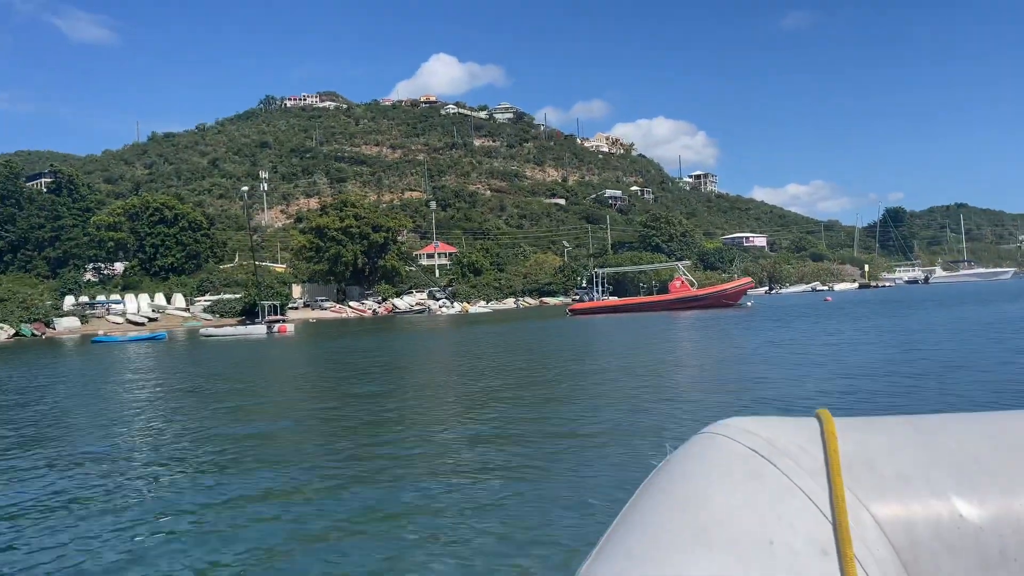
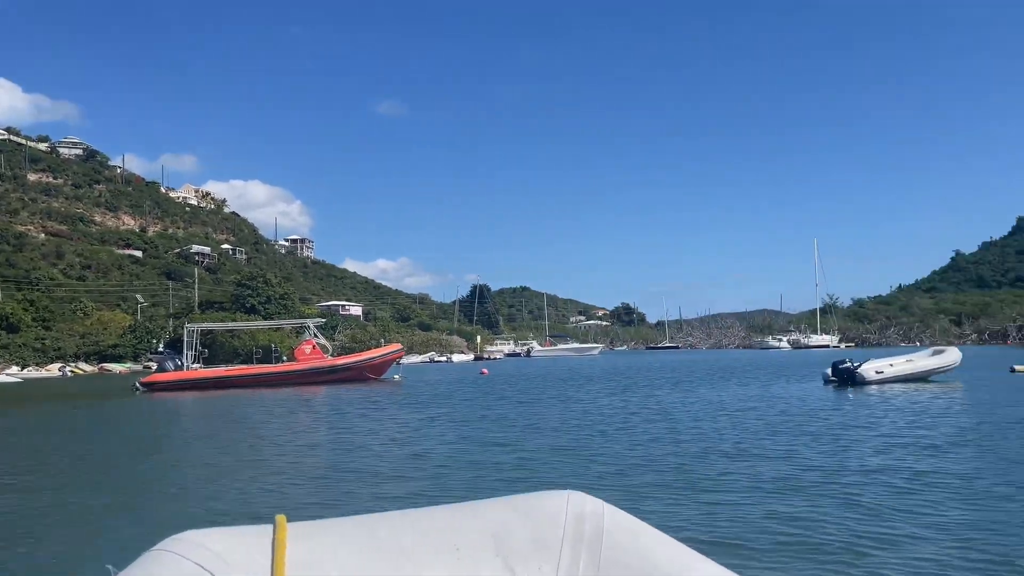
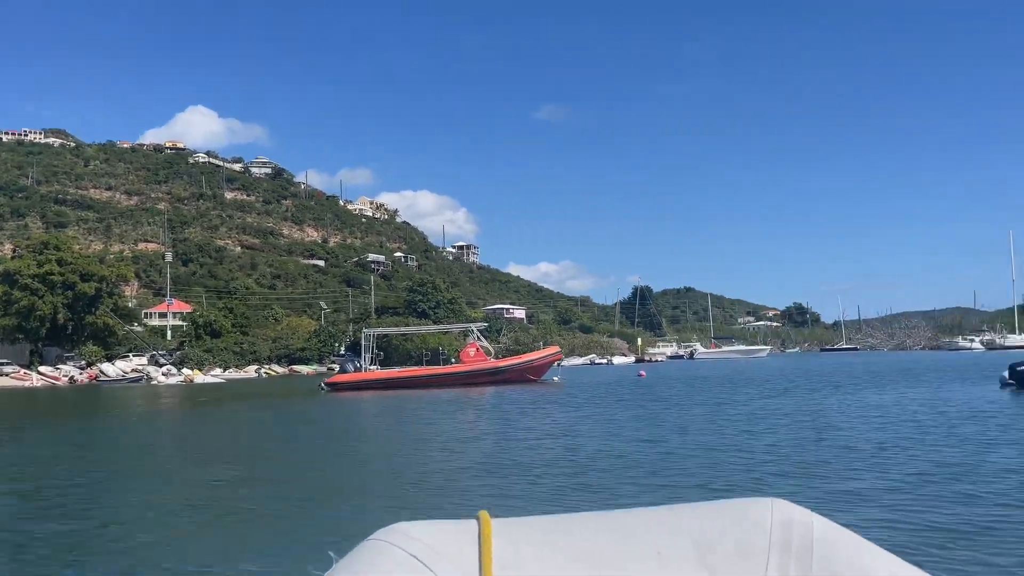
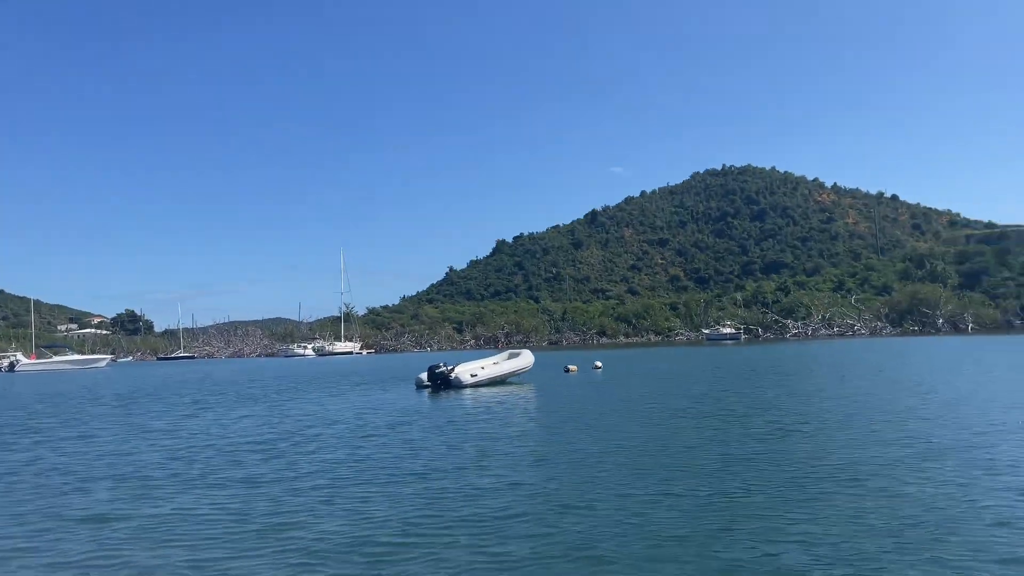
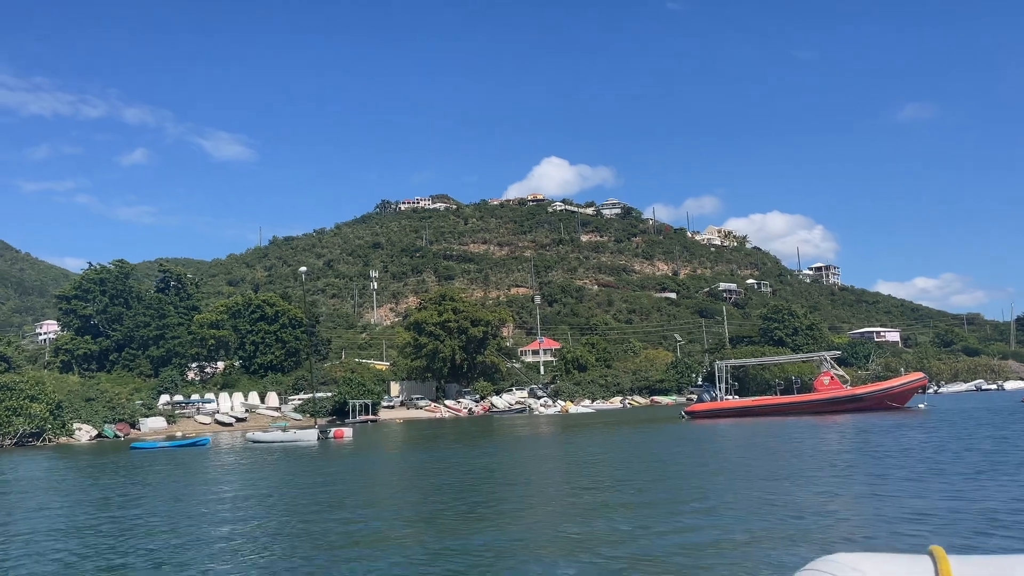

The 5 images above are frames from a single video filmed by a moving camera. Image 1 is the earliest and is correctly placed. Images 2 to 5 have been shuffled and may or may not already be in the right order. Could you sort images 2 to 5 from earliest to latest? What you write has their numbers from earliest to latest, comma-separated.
5, 3, 2, 4
